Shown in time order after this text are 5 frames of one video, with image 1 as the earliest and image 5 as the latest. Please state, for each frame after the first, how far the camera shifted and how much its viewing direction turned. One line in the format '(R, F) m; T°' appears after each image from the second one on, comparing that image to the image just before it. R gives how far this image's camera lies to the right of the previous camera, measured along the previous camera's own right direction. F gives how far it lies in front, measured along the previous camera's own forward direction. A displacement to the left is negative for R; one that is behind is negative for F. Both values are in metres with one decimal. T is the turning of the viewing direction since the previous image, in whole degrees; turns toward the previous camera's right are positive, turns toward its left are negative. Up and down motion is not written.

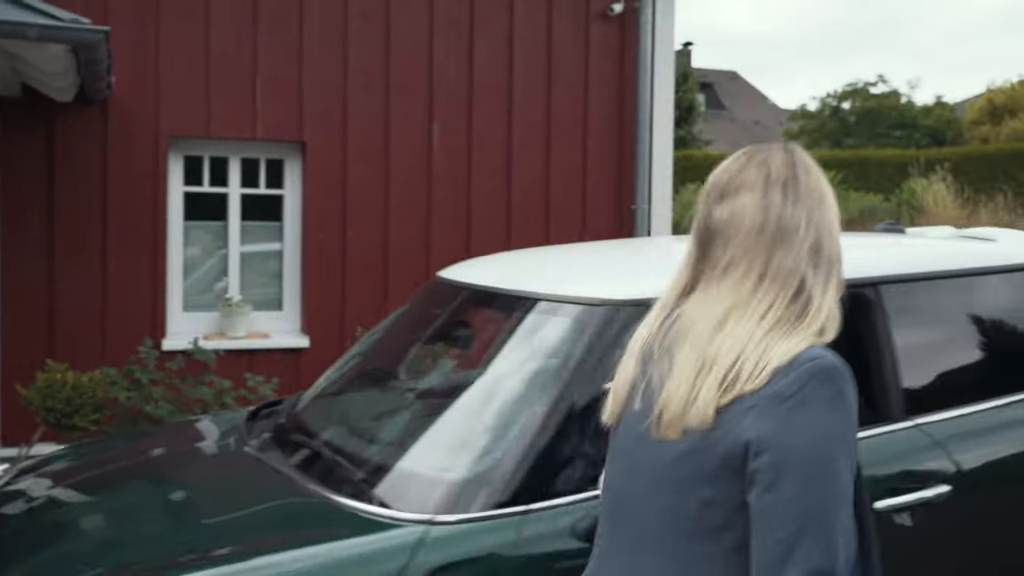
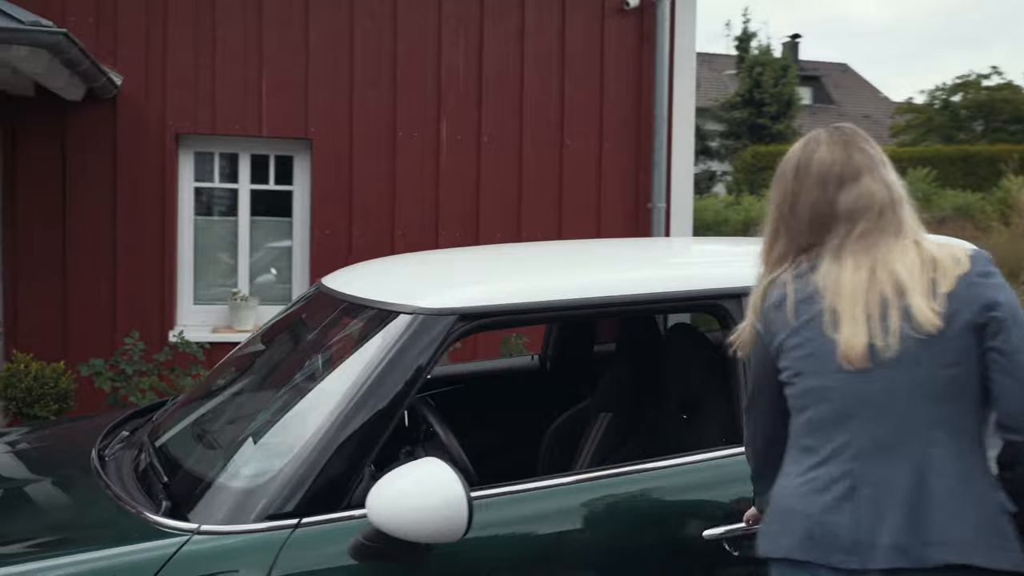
(+0.8, +0.1) m; -7°
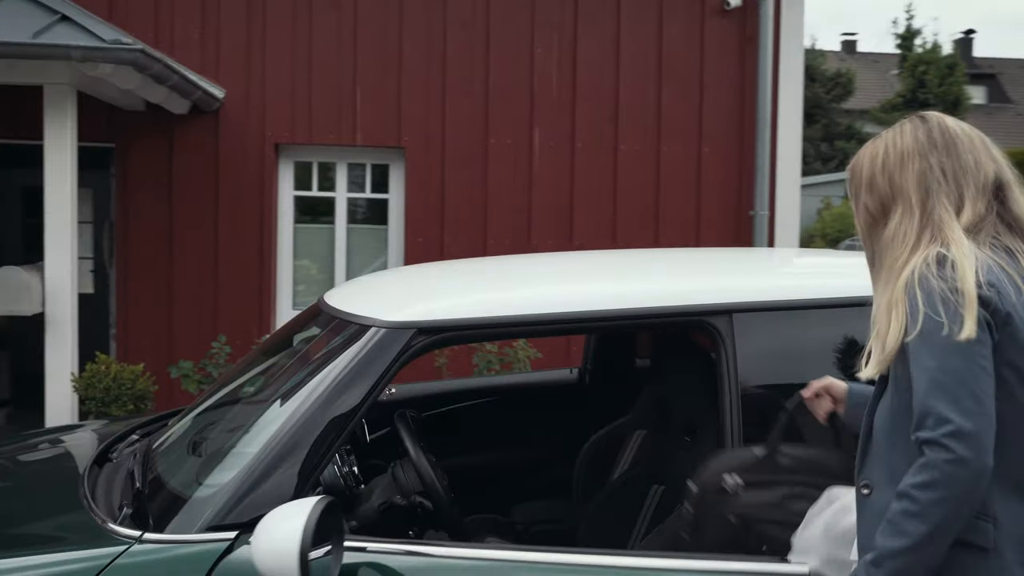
(+0.5, +0.1) m; -9°
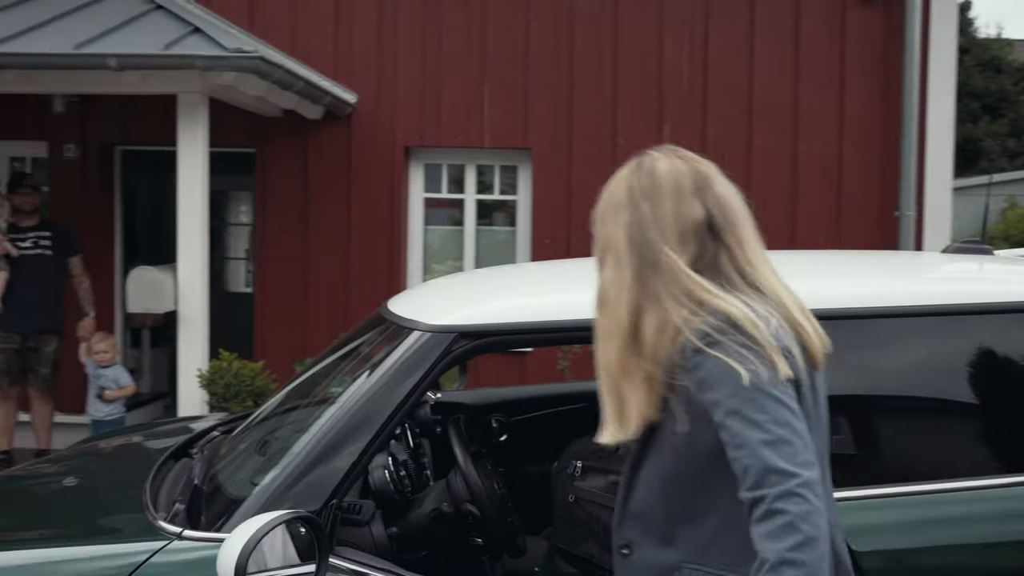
(+0.3, +0.1) m; -9°
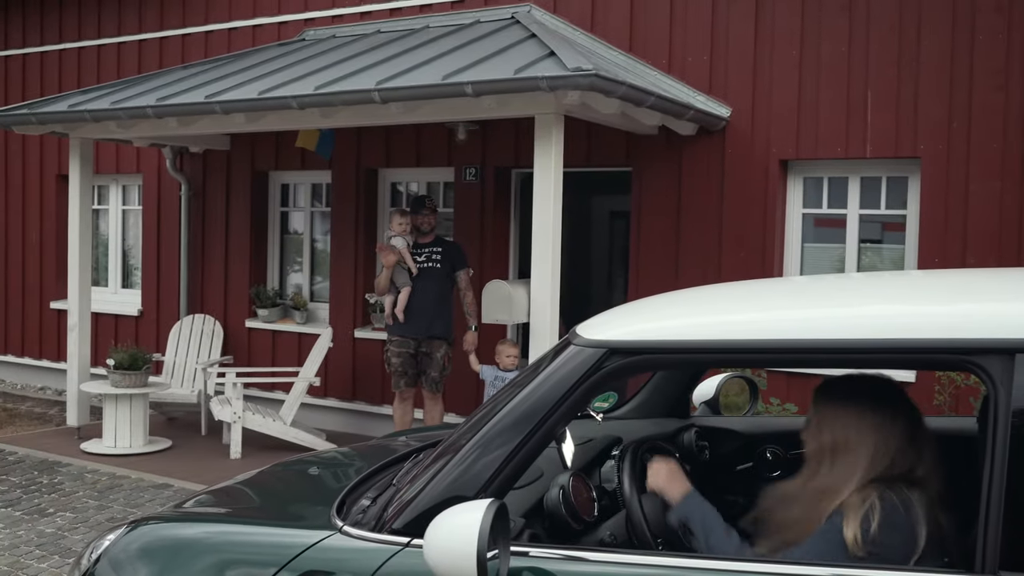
(+0.7, +0.3) m; -26°
